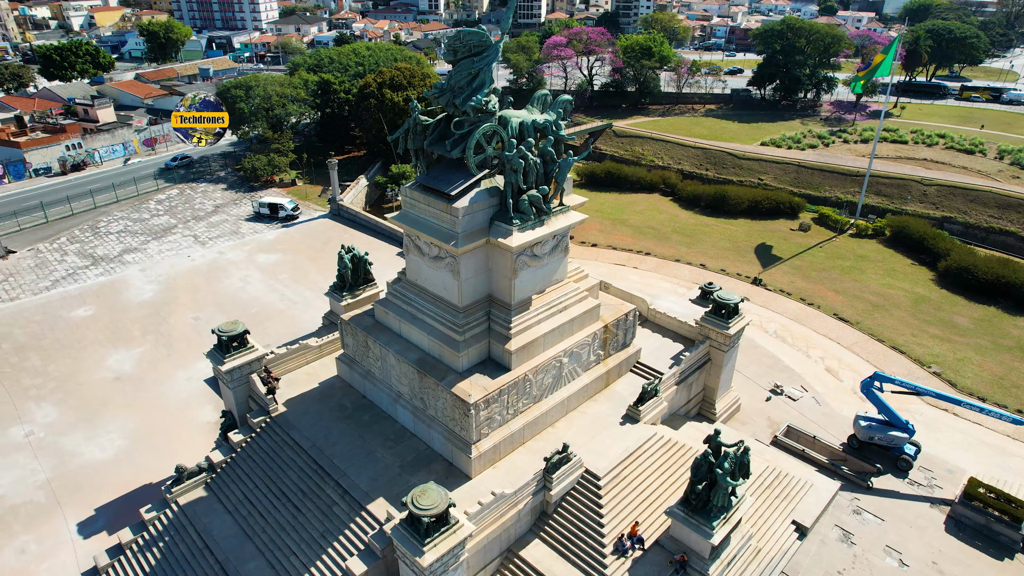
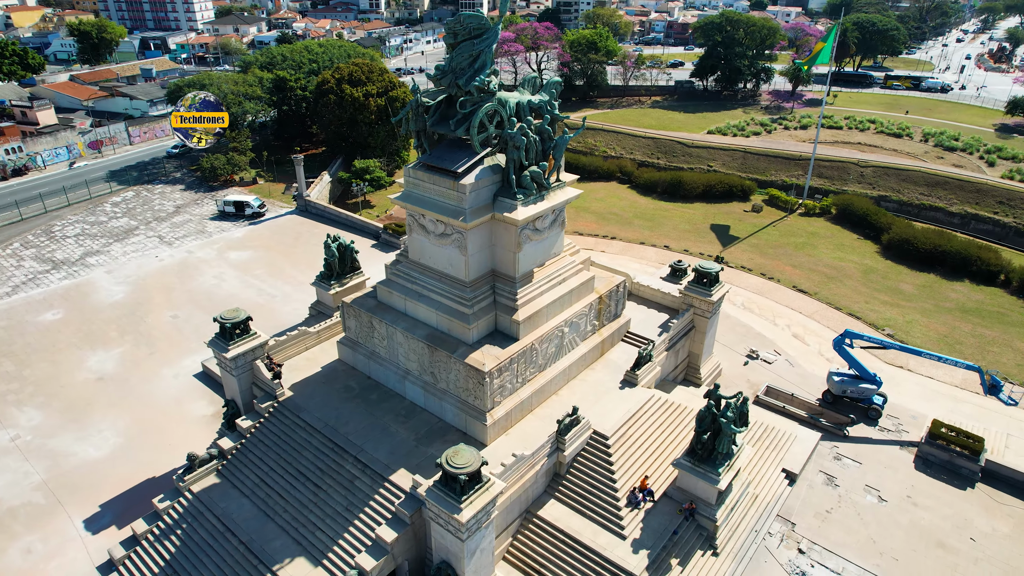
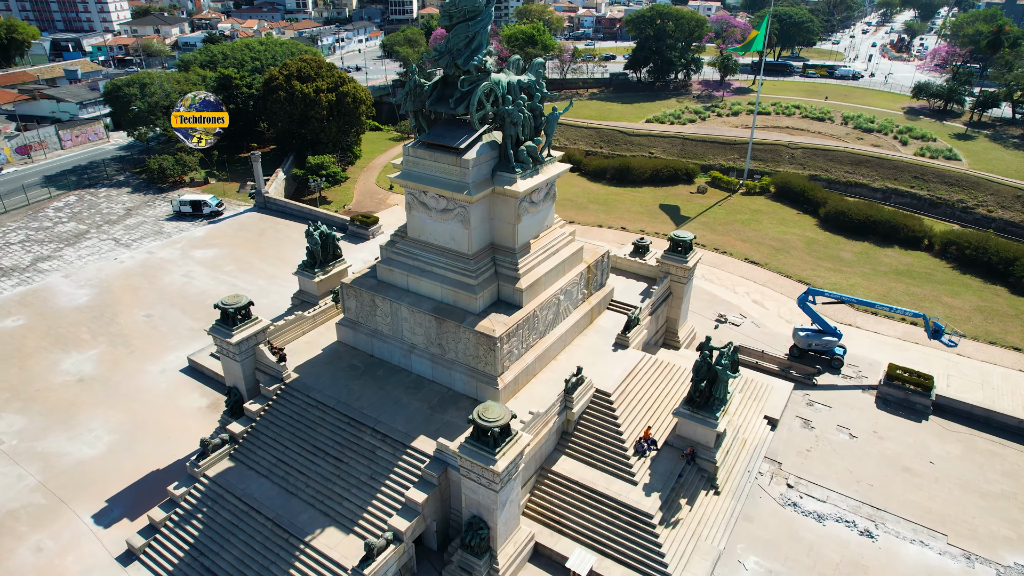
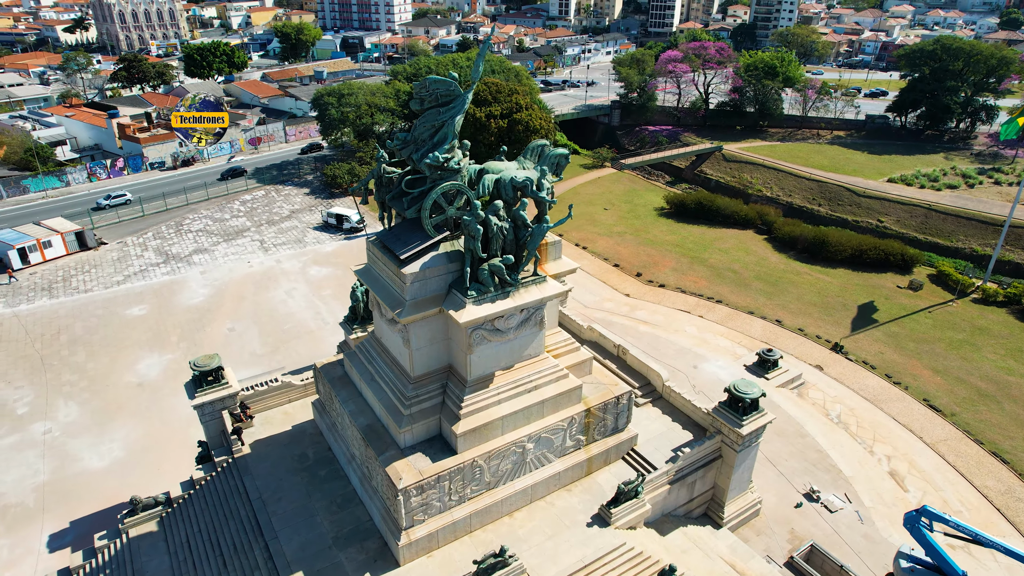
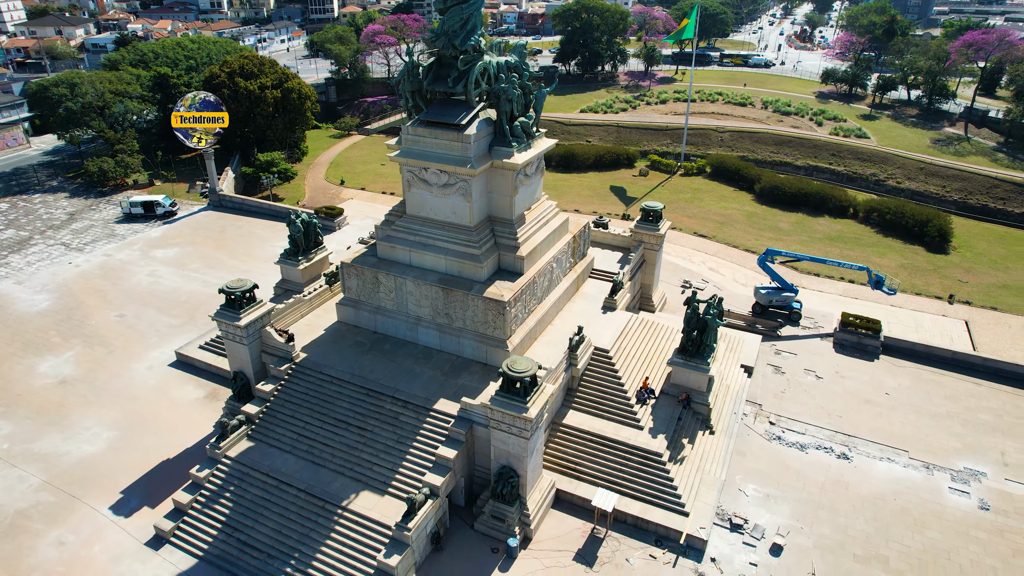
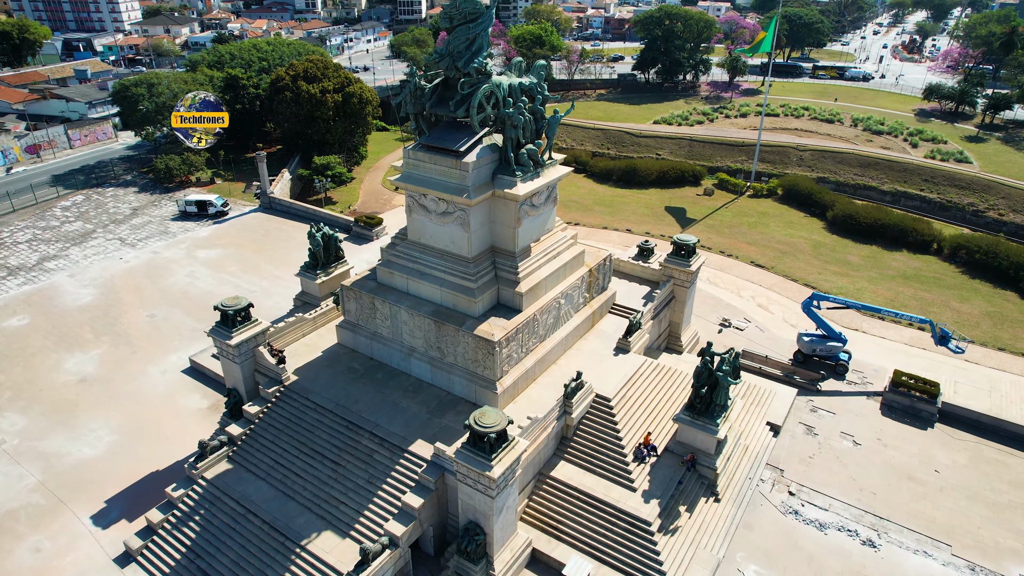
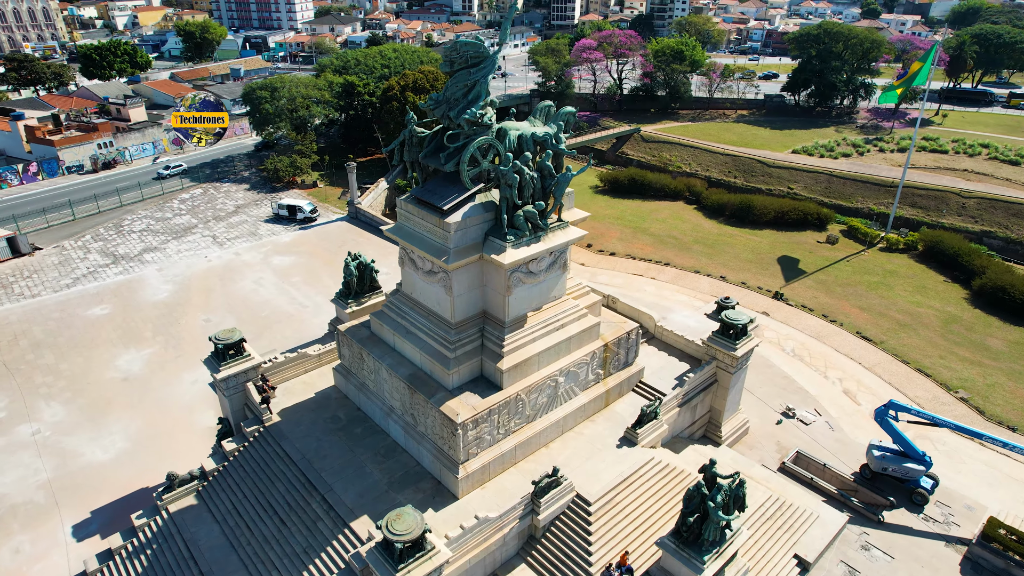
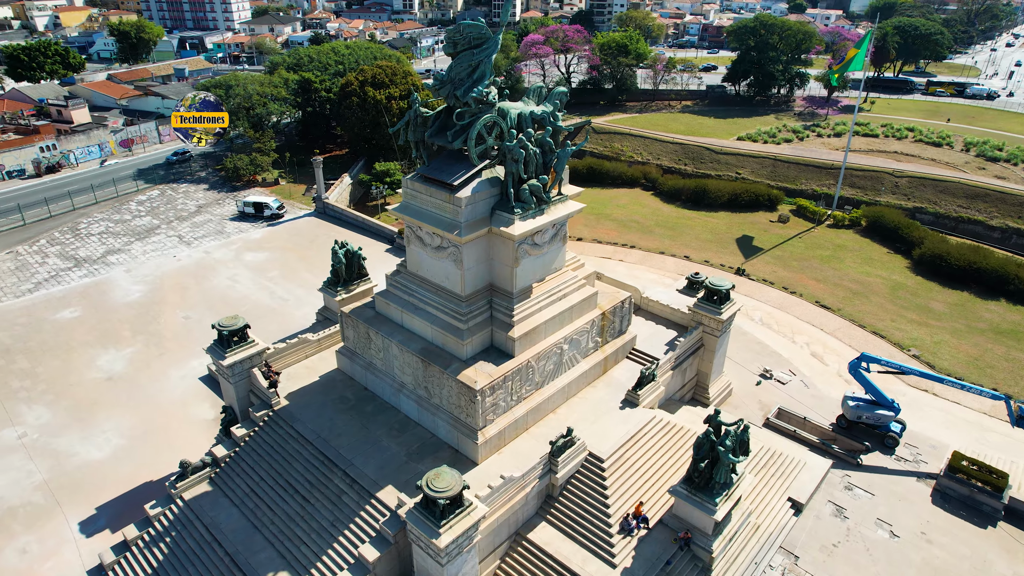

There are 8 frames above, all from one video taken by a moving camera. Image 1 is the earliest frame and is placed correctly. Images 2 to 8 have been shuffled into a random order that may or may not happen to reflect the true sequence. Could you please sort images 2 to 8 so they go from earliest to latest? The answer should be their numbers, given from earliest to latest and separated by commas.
2, 6, 5, 3, 8, 7, 4
